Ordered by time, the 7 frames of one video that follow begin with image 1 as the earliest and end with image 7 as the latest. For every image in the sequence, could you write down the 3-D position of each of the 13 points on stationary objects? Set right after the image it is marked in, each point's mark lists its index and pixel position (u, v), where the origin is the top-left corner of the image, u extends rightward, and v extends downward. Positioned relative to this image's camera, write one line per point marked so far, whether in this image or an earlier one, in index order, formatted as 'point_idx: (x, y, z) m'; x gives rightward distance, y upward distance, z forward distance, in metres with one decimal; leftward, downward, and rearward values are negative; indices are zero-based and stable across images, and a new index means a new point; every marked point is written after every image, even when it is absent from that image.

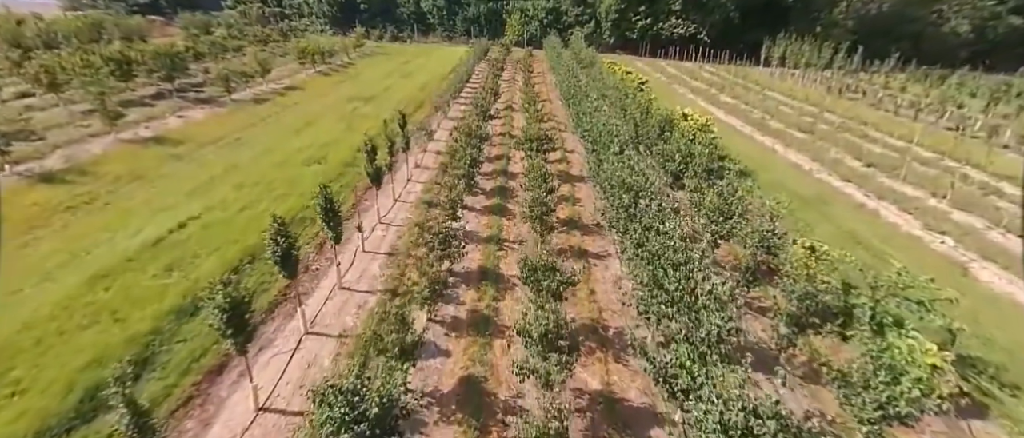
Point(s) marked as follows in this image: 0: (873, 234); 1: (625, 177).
0: (+13.7, -0.6, +17.0) m
1: (+3.8, +1.4, +14.6) m
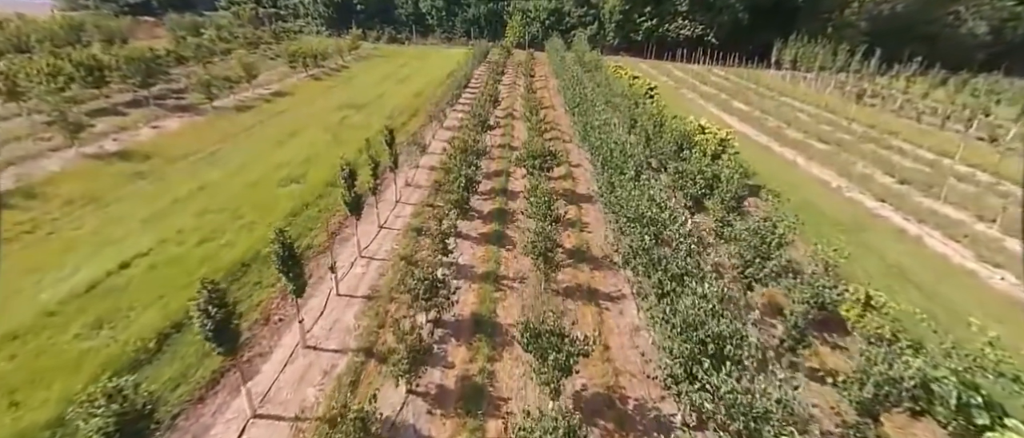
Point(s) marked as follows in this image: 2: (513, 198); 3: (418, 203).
0: (+13.7, -1.7, +14.9) m
1: (+3.7, +0.3, +12.5) m
2: (+0.1, +0.9, +19.5) m
3: (-3.8, +0.7, +18.2) m
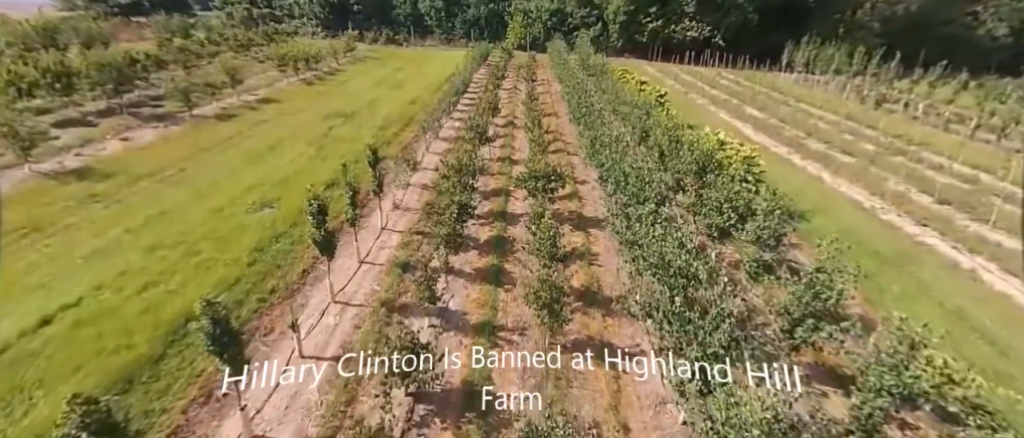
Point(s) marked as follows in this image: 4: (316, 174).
0: (+13.7, -2.8, +12.8) m
1: (+3.7, -0.8, +10.5) m
2: (+0.1, -0.2, +17.4) m
3: (-3.8, -0.4, +16.2) m
4: (-8.5, +2.0, +19.2) m
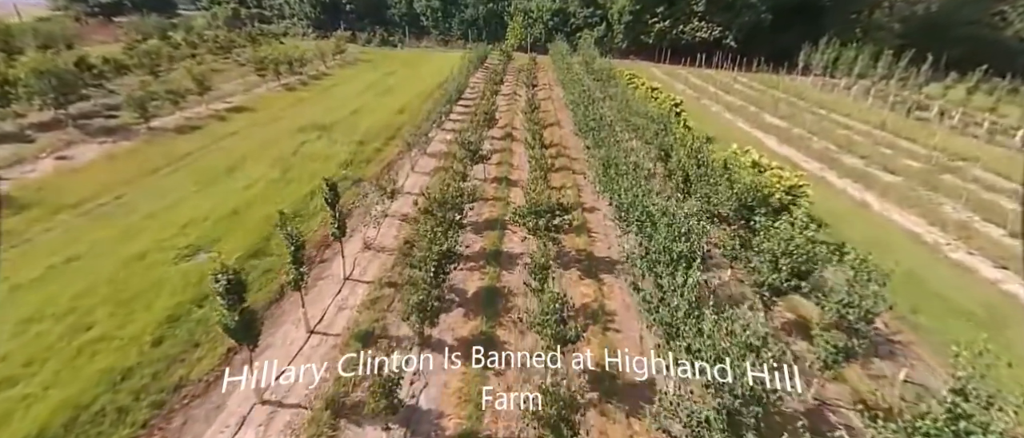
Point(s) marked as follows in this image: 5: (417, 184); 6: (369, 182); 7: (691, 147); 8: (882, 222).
0: (+13.5, -4.2, +9.6) m
1: (+3.5, -2.2, +7.3) m
2: (-0.1, -1.6, +14.3) m
3: (-4.0, -1.8, +13.0) m
4: (-8.6, +0.6, +16.0) m
5: (-4.2, +1.5, +19.5) m
6: (-6.0, +1.5, +18.6) m
7: (+7.1, +2.9, +18.0) m
8: (+15.4, 0.0, +18.6) m
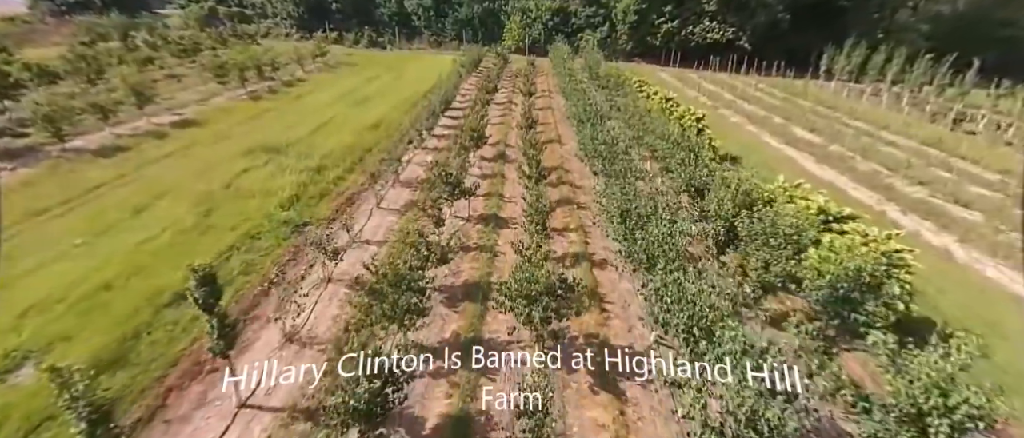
0: (+13.1, -6.1, +5.3) m
1: (+3.1, -4.1, +3.0) m
2: (-0.5, -3.5, +10.0) m
3: (-4.4, -3.7, +8.7) m
4: (-9.0, -1.3, +11.7) m
5: (-4.6, -0.3, +15.2) m
6: (-6.4, -0.3, +14.3) m
7: (+6.7, +1.0, +13.7) m
8: (+15.0, -1.9, +14.3) m
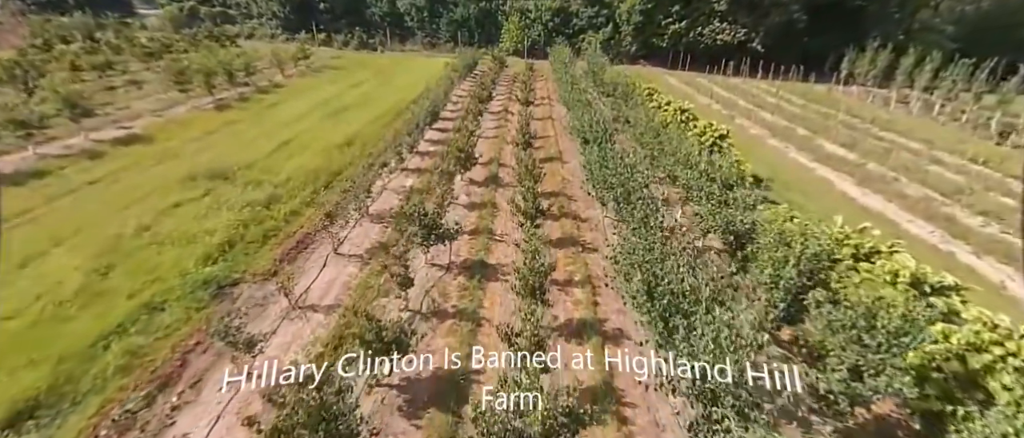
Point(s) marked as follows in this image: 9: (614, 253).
0: (+12.8, -7.6, +1.9) m
1: (+2.8, -5.6, -0.4) m
2: (-0.8, -5.0, +6.6) m
3: (-4.7, -5.2, +5.3) m
4: (-9.4, -2.8, +8.4) m
5: (-4.9, -1.9, +11.8) m
6: (-6.7, -1.9, +10.9) m
7: (+6.4, -0.5, +10.3) m
8: (+14.7, -3.5, +10.9) m
9: (+3.1, -0.9, +14.0) m
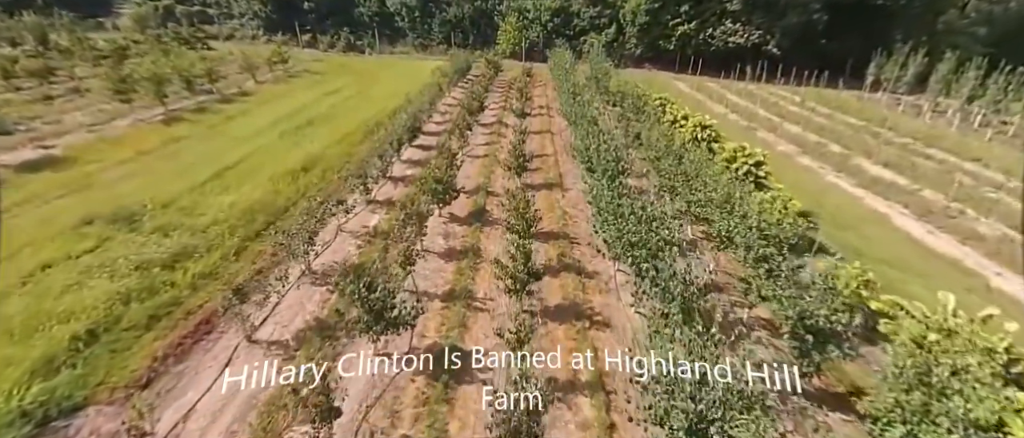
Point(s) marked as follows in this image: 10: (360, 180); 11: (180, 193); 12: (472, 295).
0: (+12.3, -9.4, -1.9) m
1: (+2.3, -7.3, -4.2) m
2: (-1.3, -6.7, +2.8) m
3: (-5.2, -6.9, +1.5) m
4: (-9.8, -4.5, +4.6) m
5: (-5.3, -3.6, +8.0) m
6: (-7.1, -3.6, +7.1) m
7: (+6.0, -2.2, +6.5) m
8: (+14.3, -5.2, +7.1) m
9: (+2.7, -2.6, +10.2) m
10: (-5.7, +1.5, +16.7) m
11: (-11.7, +0.7, +15.2) m
12: (-1.1, -2.2, +12.1) m
